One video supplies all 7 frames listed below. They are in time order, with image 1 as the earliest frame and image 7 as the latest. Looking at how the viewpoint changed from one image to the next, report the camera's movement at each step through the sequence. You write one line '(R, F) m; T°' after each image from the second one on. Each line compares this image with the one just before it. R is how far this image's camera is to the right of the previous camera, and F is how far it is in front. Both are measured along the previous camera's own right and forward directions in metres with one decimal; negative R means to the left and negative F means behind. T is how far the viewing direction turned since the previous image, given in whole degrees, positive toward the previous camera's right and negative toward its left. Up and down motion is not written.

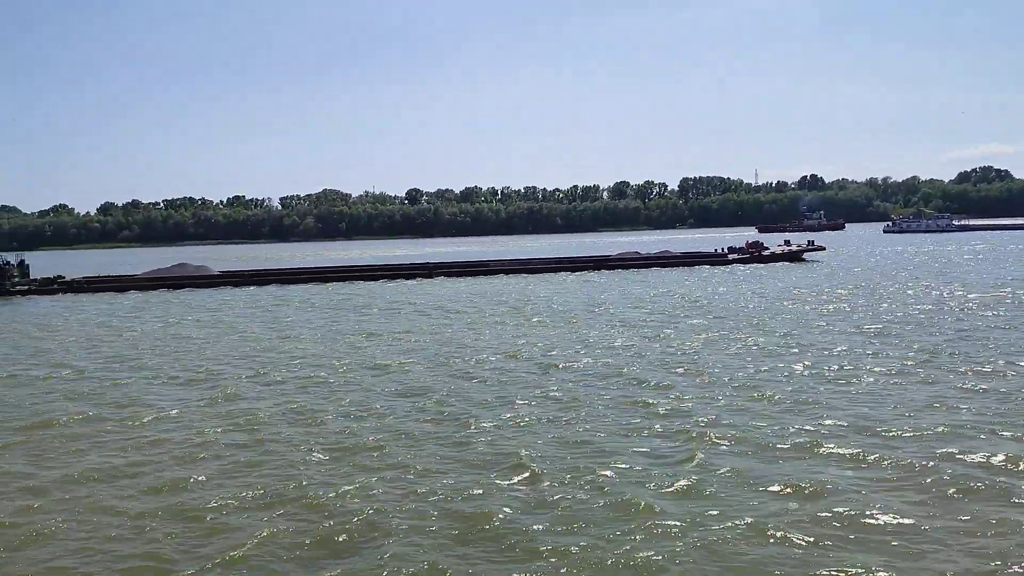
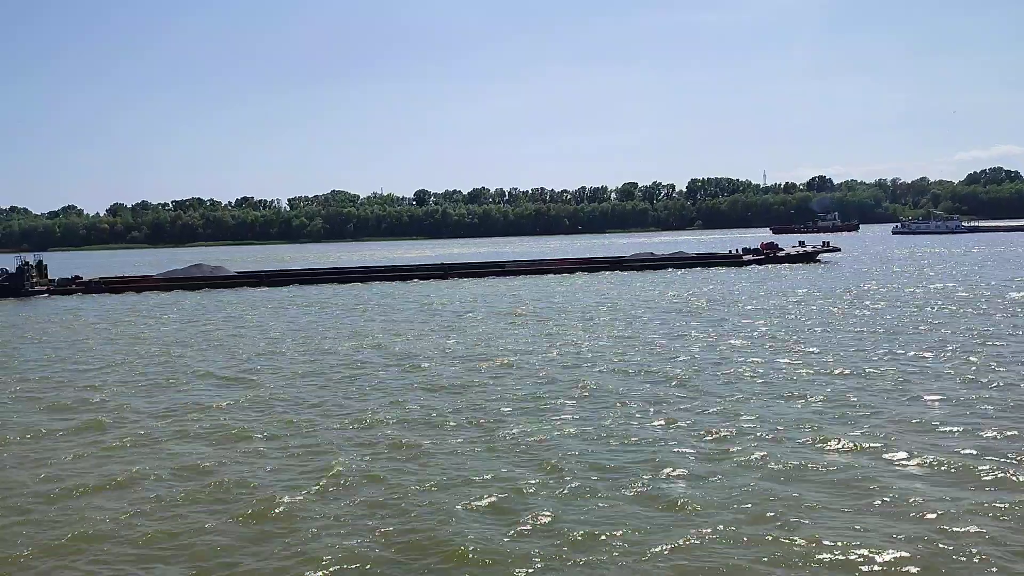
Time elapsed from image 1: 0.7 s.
(-0.3, -0.1) m; 0°
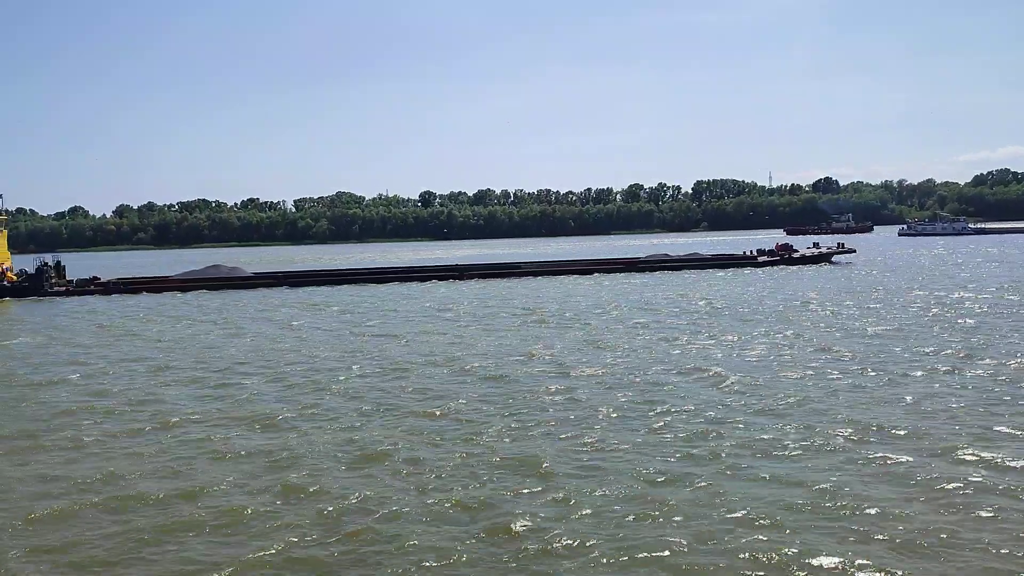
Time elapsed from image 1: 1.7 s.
(-0.5, -0.1) m; 0°
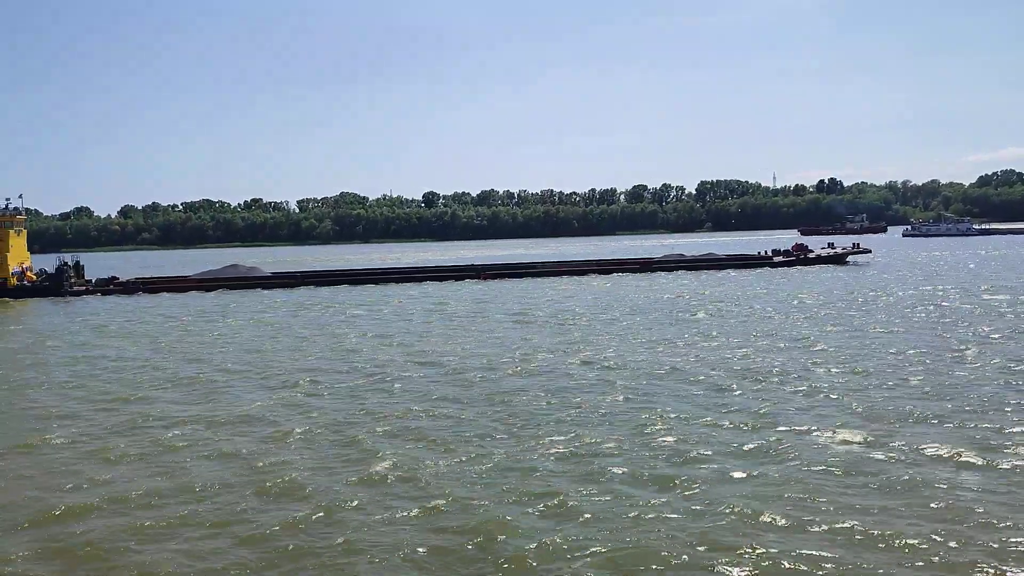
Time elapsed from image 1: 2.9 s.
(-0.7, -0.2) m; 0°
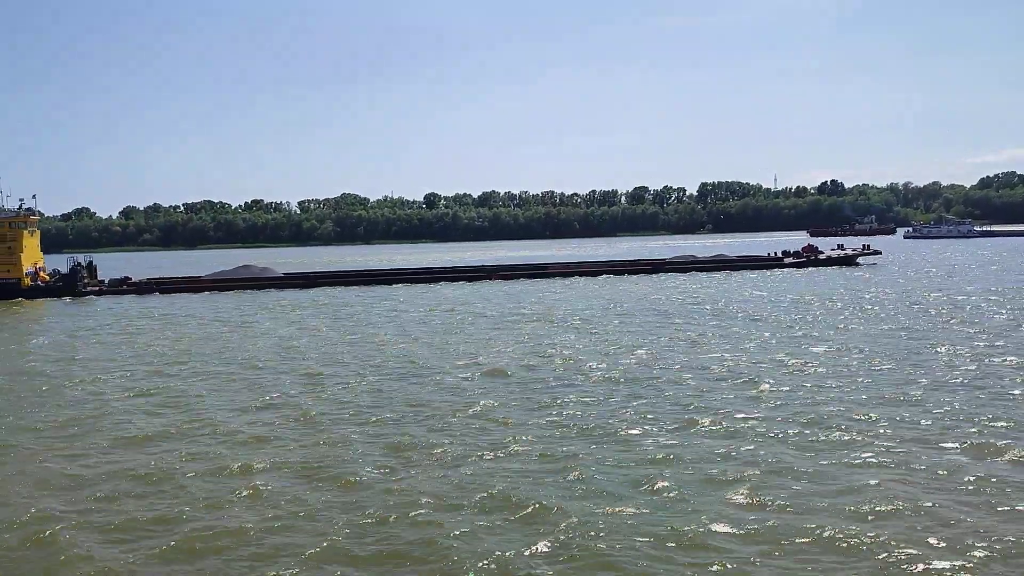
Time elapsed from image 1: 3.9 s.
(-0.5, -0.1) m; 0°
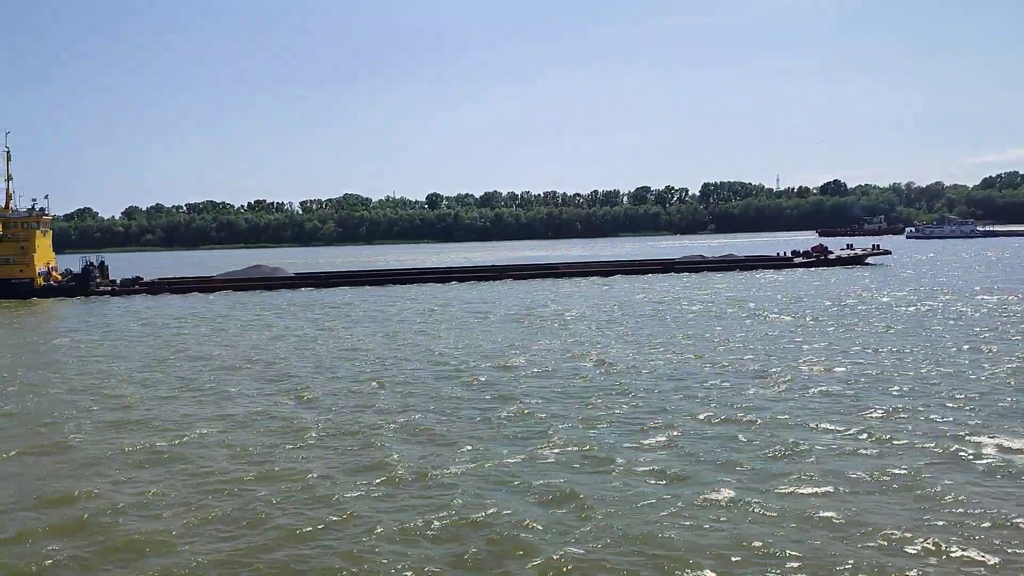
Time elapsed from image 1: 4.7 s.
(-0.5, -0.1) m; 0°
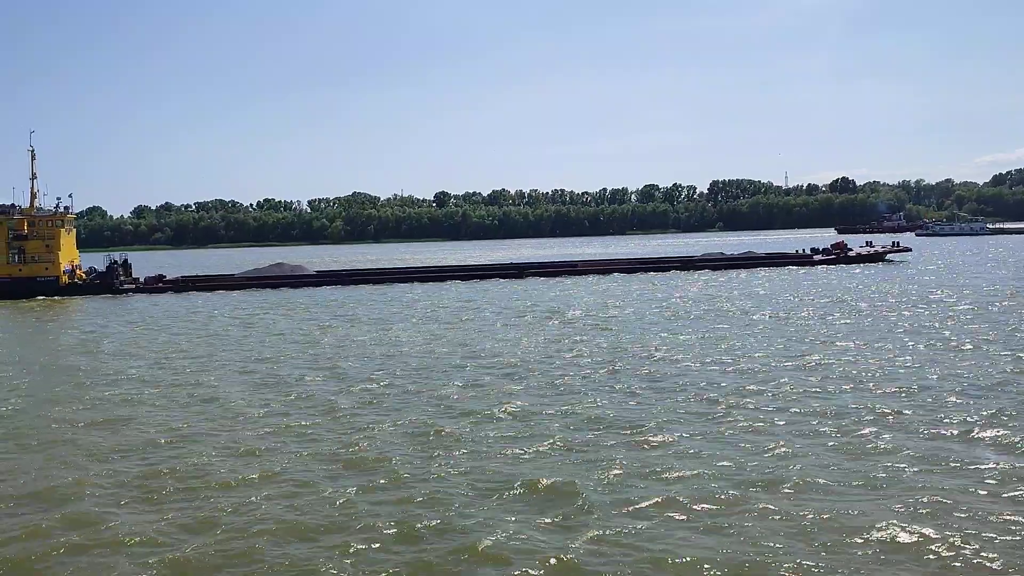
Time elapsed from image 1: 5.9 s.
(-0.7, -0.1) m; 0°
